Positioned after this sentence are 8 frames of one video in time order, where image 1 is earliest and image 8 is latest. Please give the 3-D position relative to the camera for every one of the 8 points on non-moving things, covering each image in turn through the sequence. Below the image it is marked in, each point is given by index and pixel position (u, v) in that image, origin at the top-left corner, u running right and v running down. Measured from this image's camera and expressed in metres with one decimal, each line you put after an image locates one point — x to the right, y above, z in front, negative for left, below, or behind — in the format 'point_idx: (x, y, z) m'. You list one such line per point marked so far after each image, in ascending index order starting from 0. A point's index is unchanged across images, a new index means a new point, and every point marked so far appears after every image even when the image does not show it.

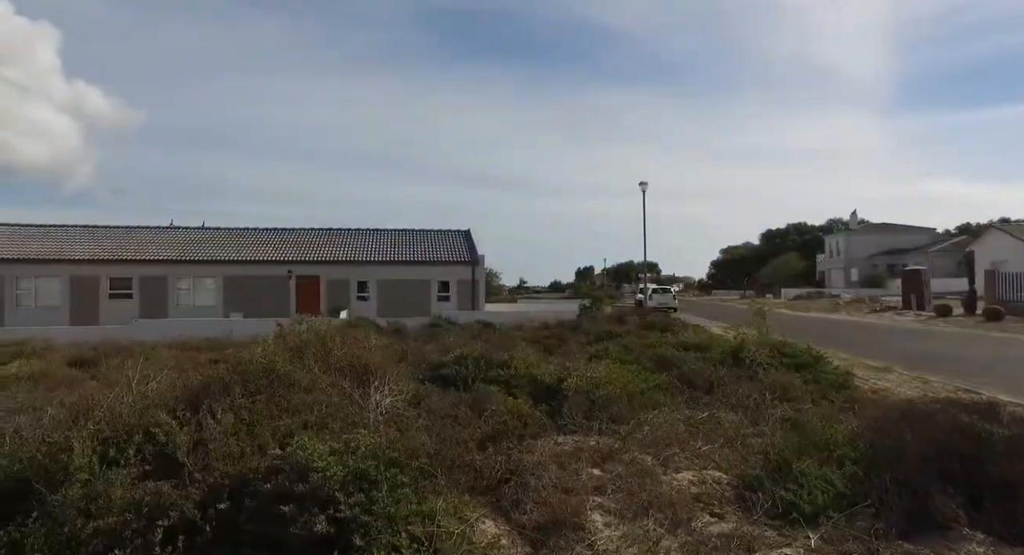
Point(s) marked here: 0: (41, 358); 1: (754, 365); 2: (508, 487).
0: (-12.3, -2.1, +16.6) m
1: (+3.4, -1.2, +8.8) m
2: (0.0, -1.4, +4.3) m
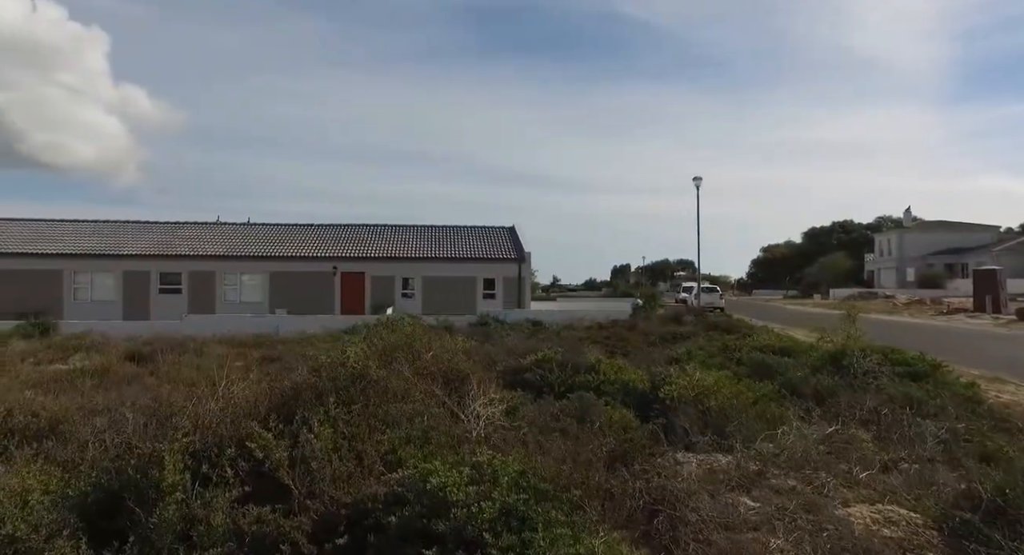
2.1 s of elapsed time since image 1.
0: (-10.8, -2.0, +16.6) m
1: (+4.5, -1.2, +8.0) m
2: (+0.9, -1.4, +3.7) m
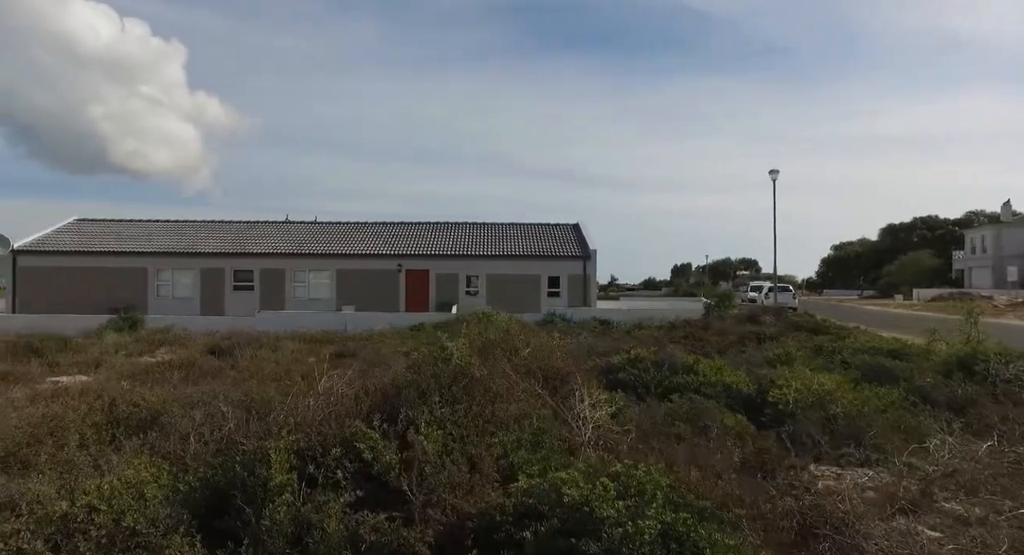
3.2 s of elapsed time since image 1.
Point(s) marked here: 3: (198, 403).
0: (-8.9, -1.9, +17.1) m
1: (+5.6, -1.2, +7.2) m
2: (+1.6, -1.4, +3.2) m
3: (-3.6, -1.4, +7.2) m
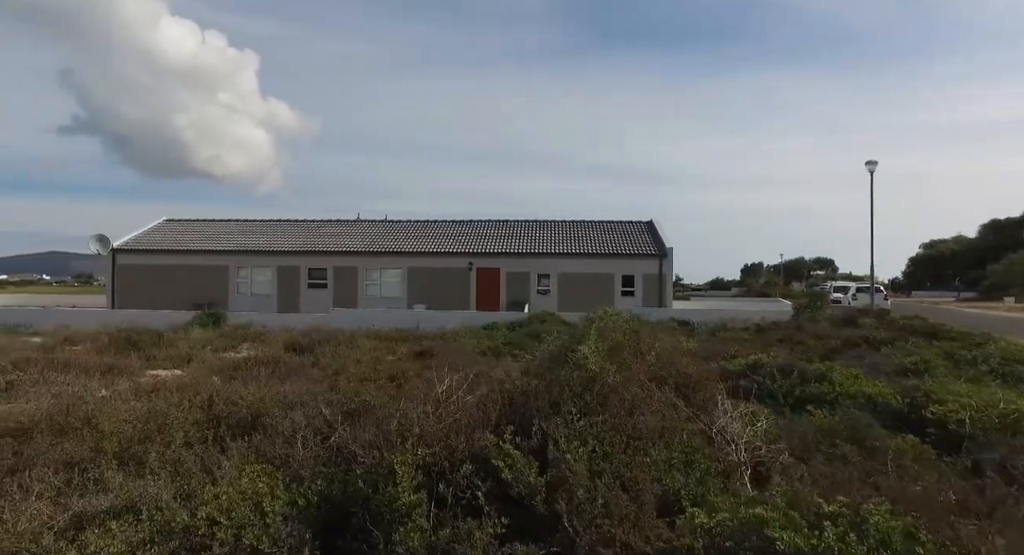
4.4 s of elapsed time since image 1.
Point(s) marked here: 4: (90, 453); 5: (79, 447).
0: (-6.7, -1.8, +17.2) m
1: (+6.7, -1.1, +6.1) m
2: (+2.4, -1.3, +2.5) m
3: (-2.4, -1.4, +7.0) m
4: (-4.7, -2.0, +7.3) m
5: (-5.0, -2.0, +7.5) m
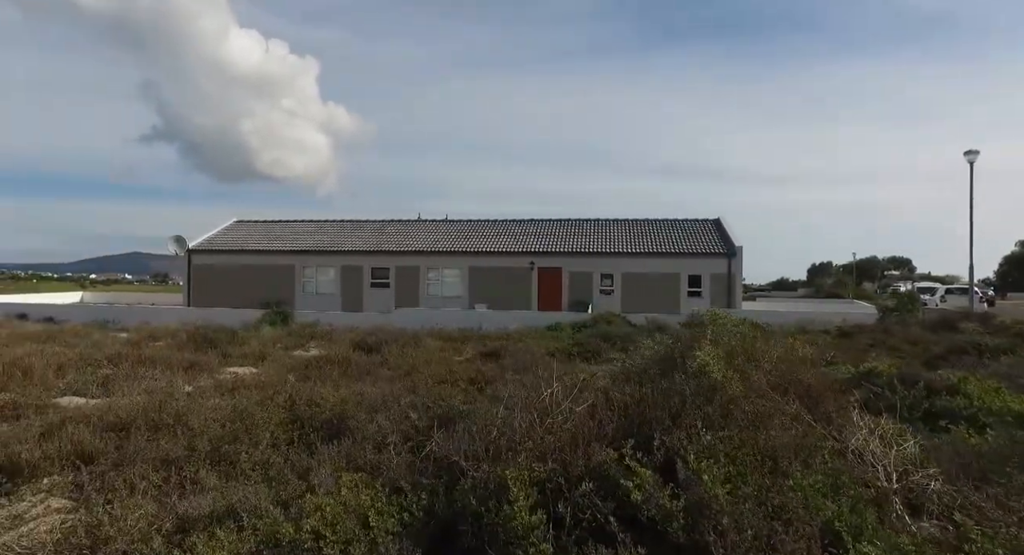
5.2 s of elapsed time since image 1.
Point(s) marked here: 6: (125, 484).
0: (-4.9, -1.8, +17.4) m
1: (+7.6, -1.1, +5.1) m
2: (+2.9, -1.3, +1.9) m
3: (-1.4, -1.4, +6.8) m
4: (-3.7, -2.0, +7.3) m
5: (-4.0, -2.0, +7.5) m
6: (-4.0, -2.1, +6.7) m
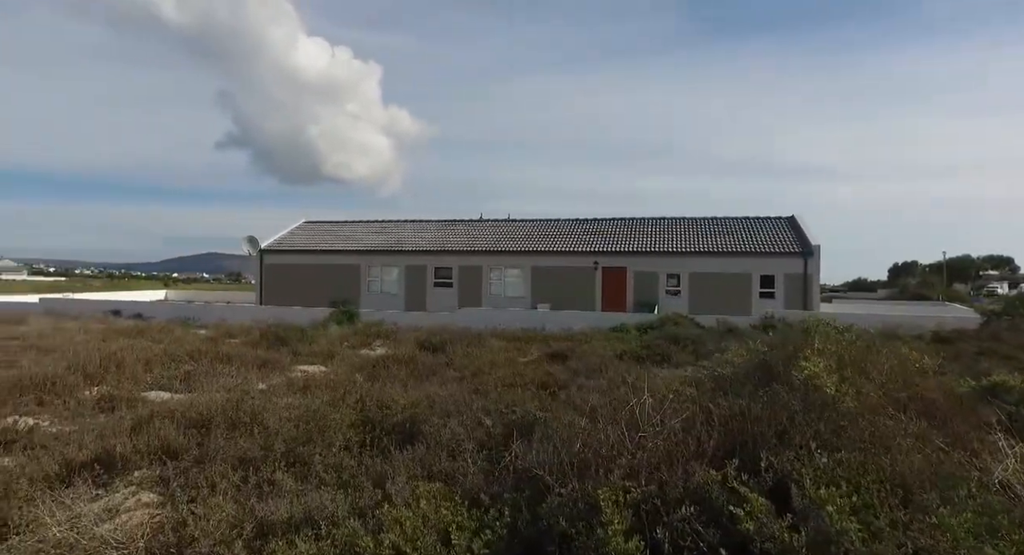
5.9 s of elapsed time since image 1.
0: (-3.1, -1.7, +17.5) m
1: (+8.1, -1.2, +4.1) m
2: (+3.2, -1.3, +1.3) m
3: (-0.7, -1.4, +6.6) m
4: (-2.9, -2.0, +7.3) m
5: (-3.1, -1.9, +7.5) m
6: (-3.2, -2.1, +6.7) m
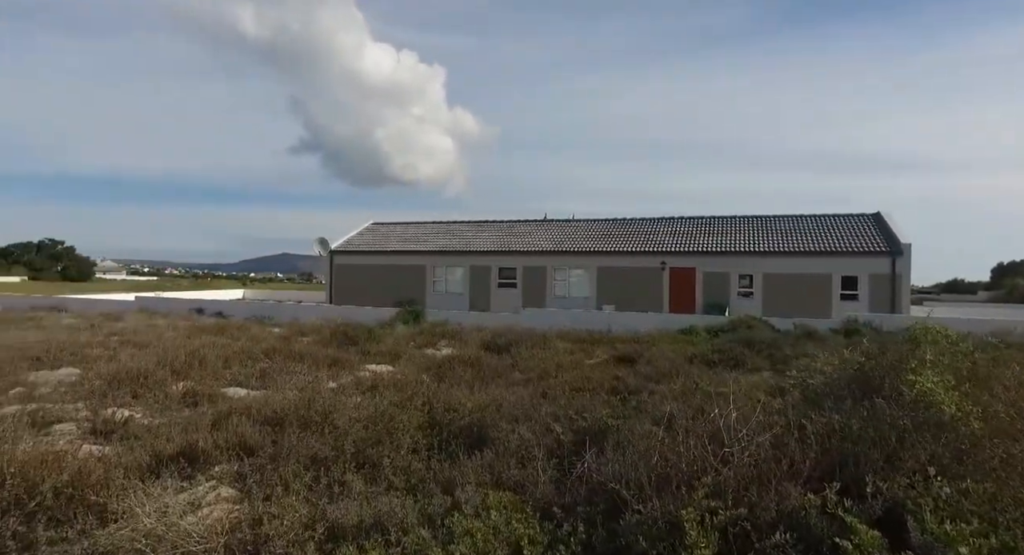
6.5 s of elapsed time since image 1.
0: (-1.3, -1.8, +17.5) m
1: (+8.6, -1.2, +3.1) m
2: (+3.4, -1.4, +0.8) m
3: (+0.1, -1.4, +6.4) m
4: (-2.1, -2.0, +7.4) m
5: (-2.3, -2.0, +7.6) m
6: (-2.5, -2.2, +6.8) m
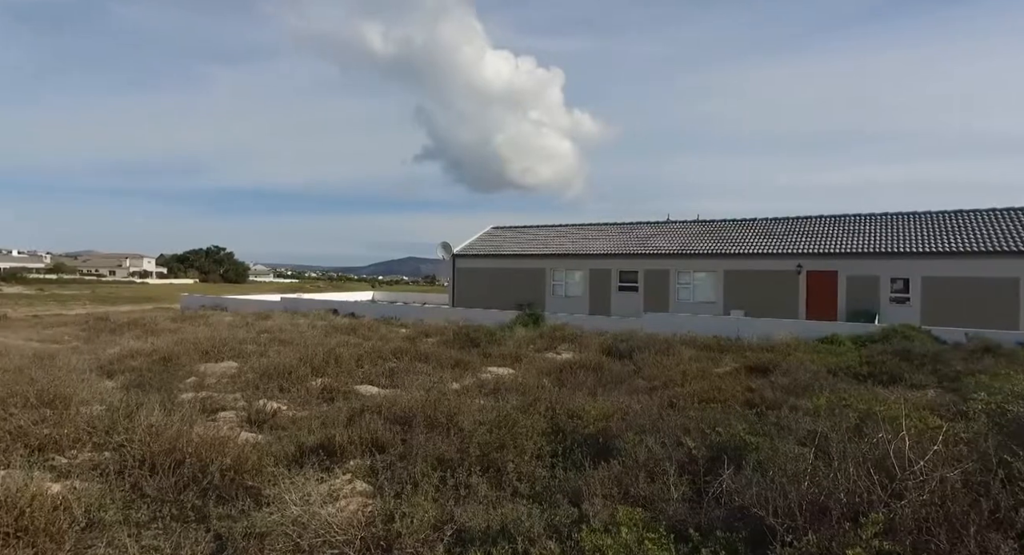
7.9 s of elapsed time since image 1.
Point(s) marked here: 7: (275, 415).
0: (+2.0, -1.9, +17.1) m
1: (+9.1, -1.2, +1.2) m
2: (+3.6, -1.4, -0.1) m
3: (+1.3, -1.5, +6.0) m
4: (-0.6, -2.1, +7.3) m
5: (-0.8, -2.0, +7.6) m
6: (-1.1, -2.2, +6.8) m
7: (-3.6, -2.1, +9.5) m
